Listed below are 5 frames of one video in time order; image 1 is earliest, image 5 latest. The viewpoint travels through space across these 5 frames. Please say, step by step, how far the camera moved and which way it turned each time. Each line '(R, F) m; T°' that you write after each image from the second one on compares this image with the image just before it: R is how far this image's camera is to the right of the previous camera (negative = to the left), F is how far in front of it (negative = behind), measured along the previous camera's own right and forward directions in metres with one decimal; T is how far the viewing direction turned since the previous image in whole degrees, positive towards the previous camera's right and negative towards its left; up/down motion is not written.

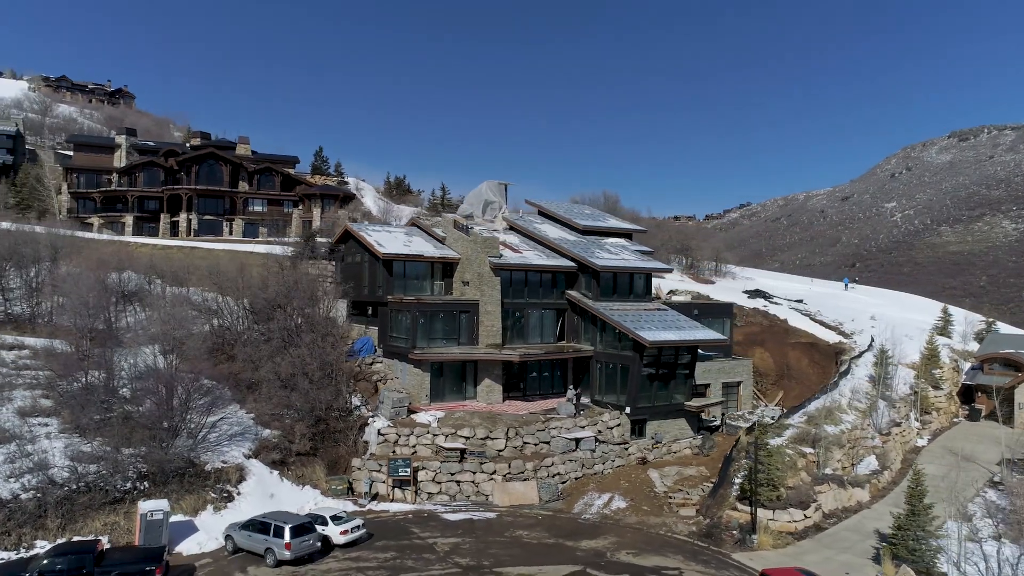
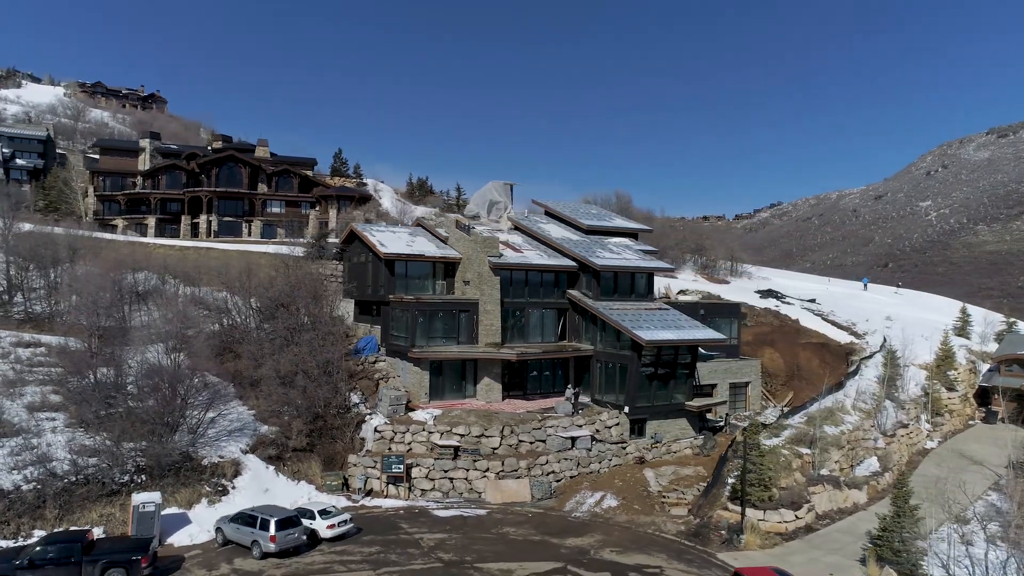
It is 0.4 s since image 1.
(+1.1, -0.1) m; -2°
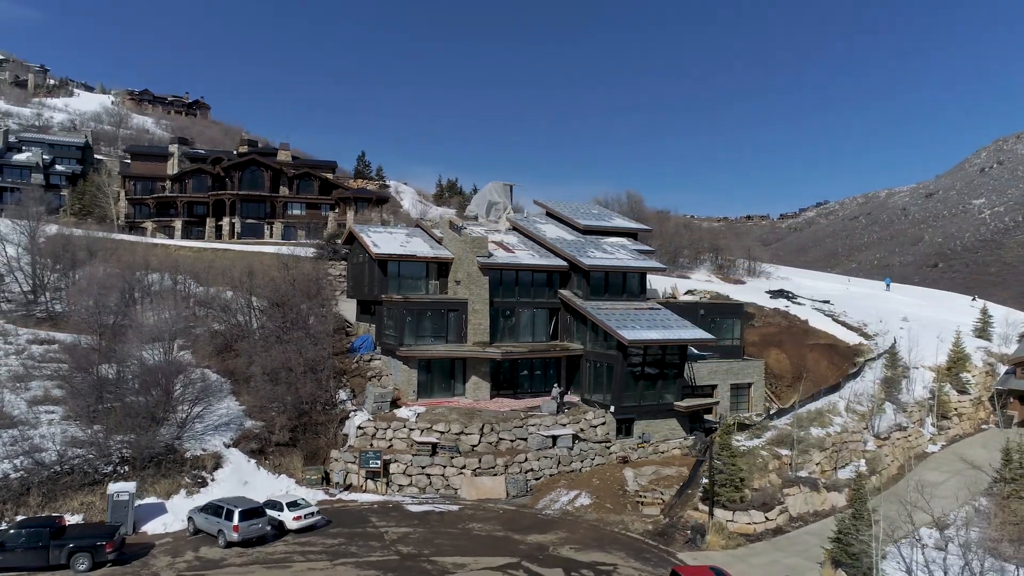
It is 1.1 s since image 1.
(+2.0, -0.2) m; -3°
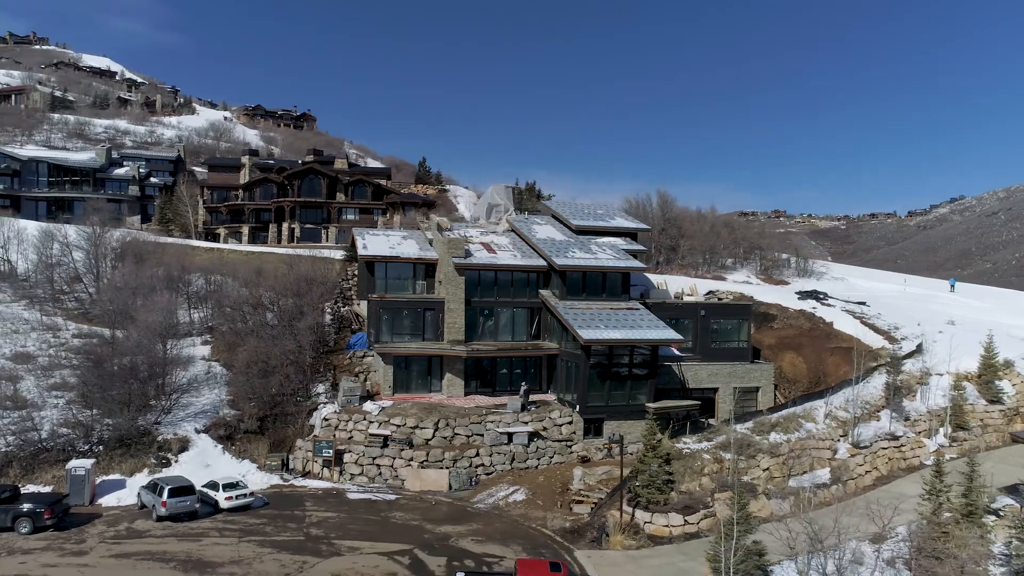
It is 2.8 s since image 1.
(+5.3, -0.2) m; -8°
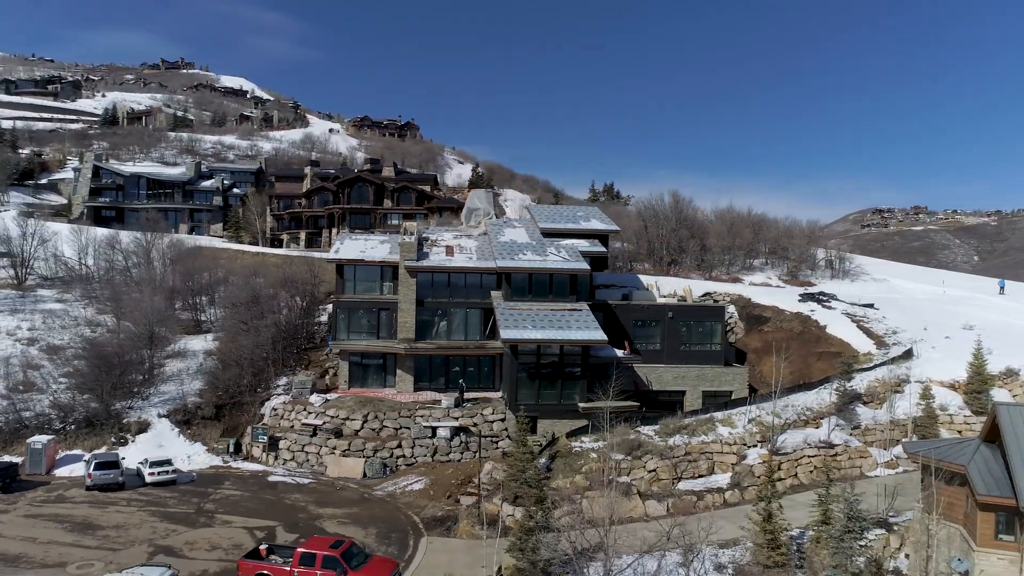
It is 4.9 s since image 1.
(+7.2, -0.6) m; -9°
